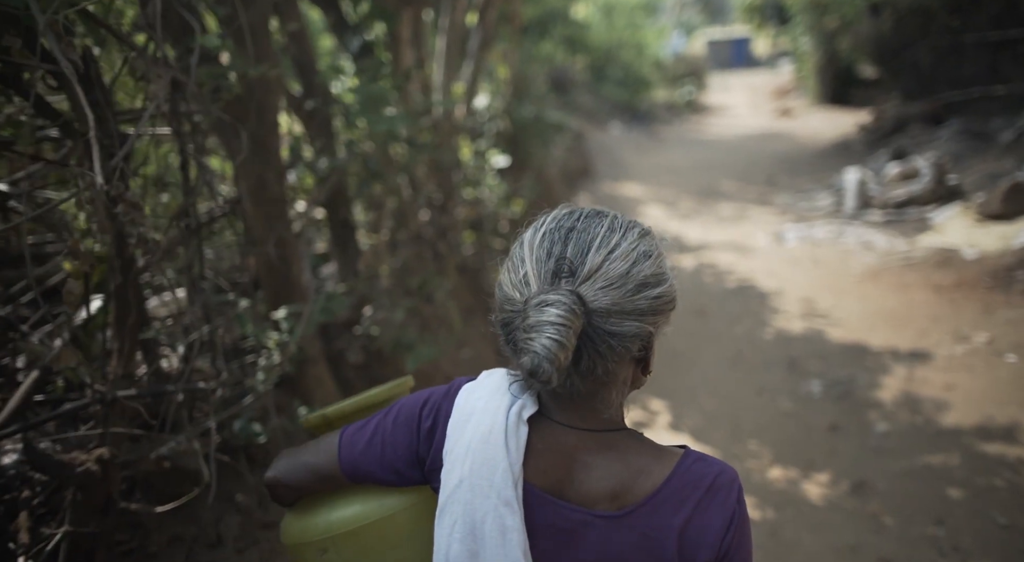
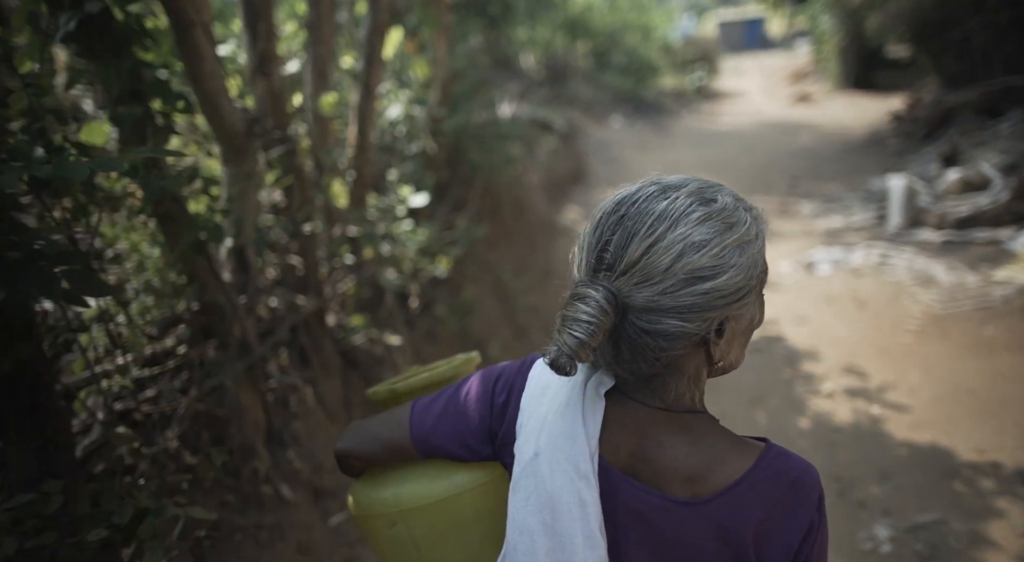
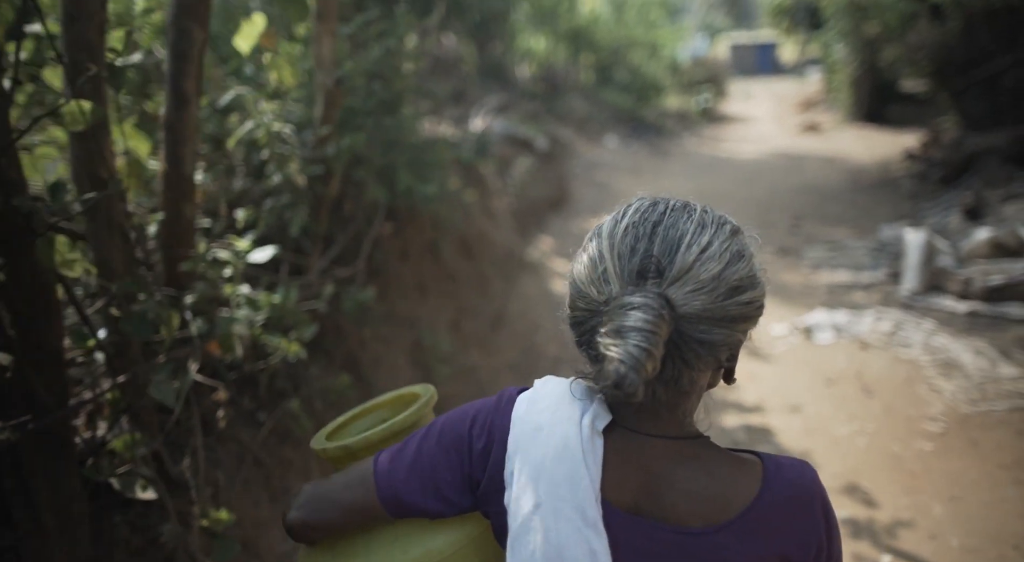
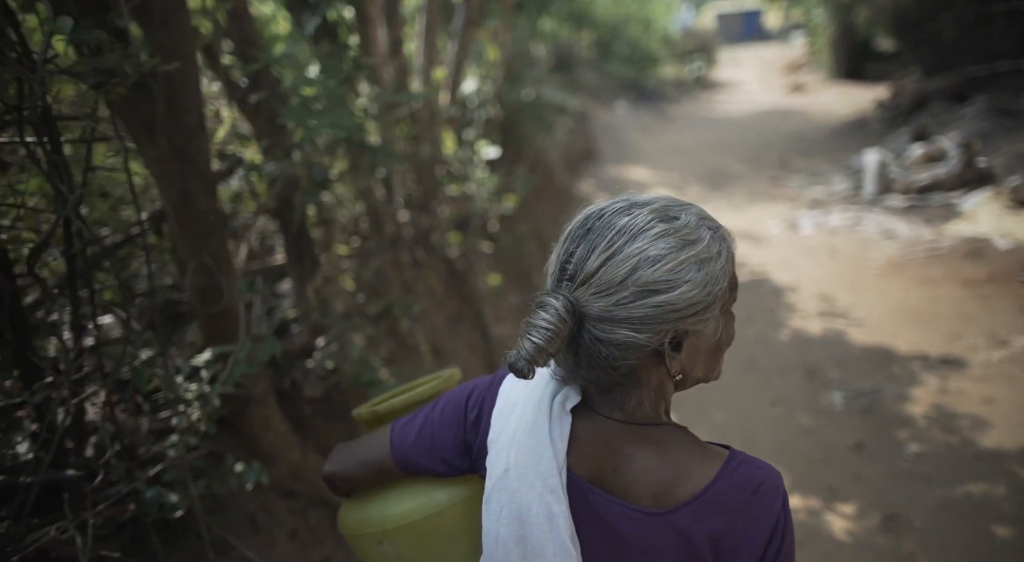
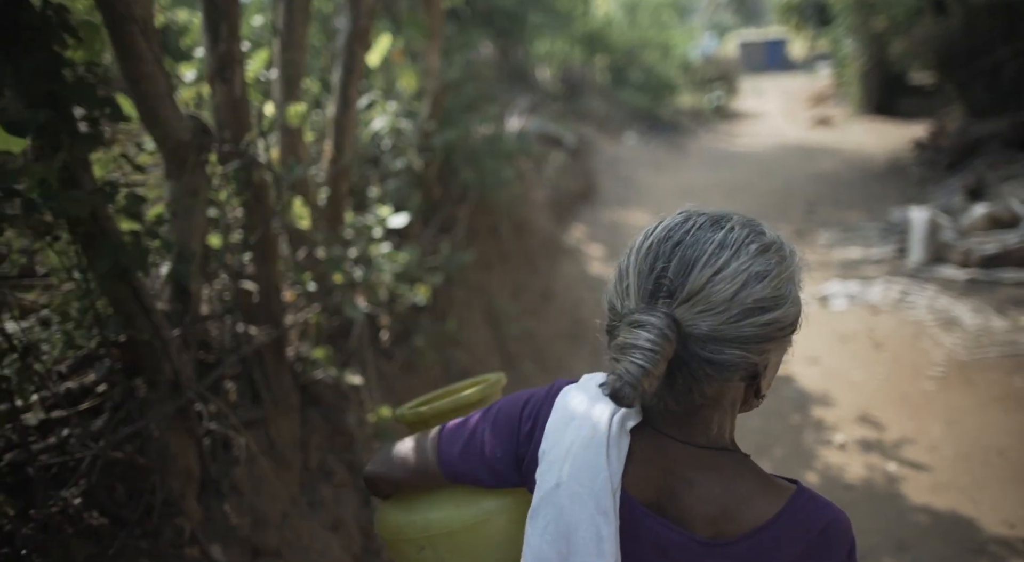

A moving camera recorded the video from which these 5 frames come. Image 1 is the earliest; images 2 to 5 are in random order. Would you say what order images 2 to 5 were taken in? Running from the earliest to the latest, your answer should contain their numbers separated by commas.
4, 2, 5, 3
